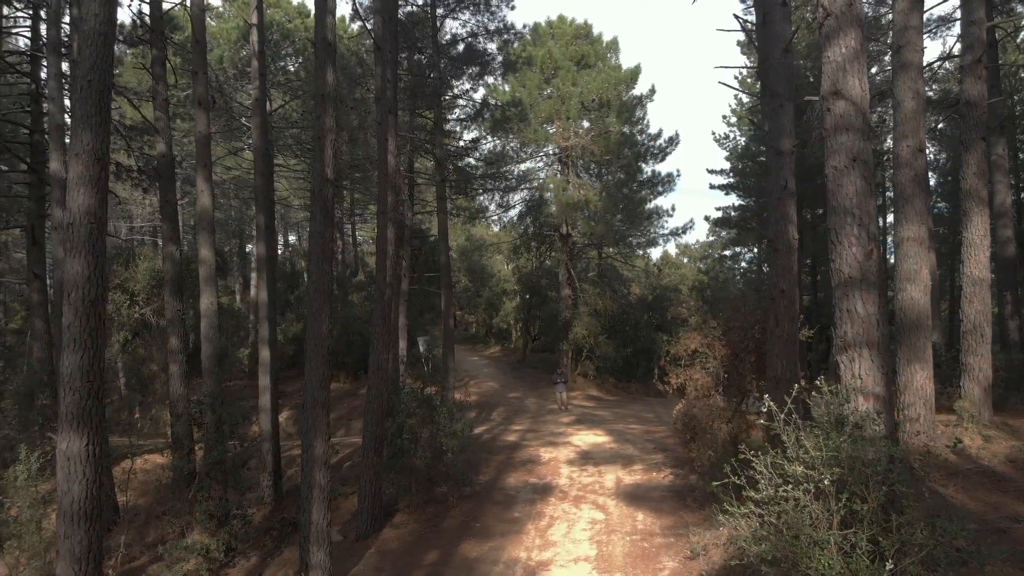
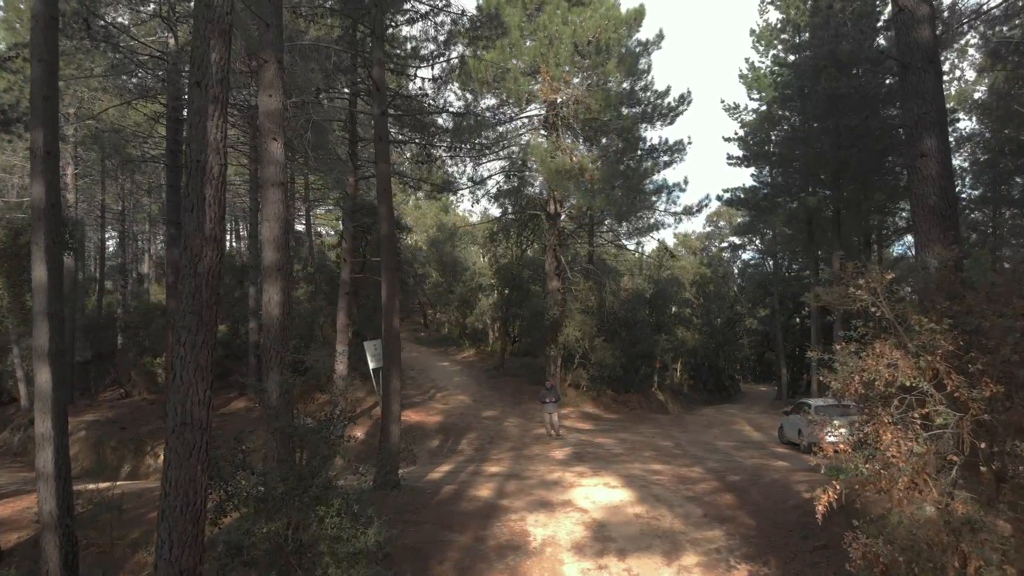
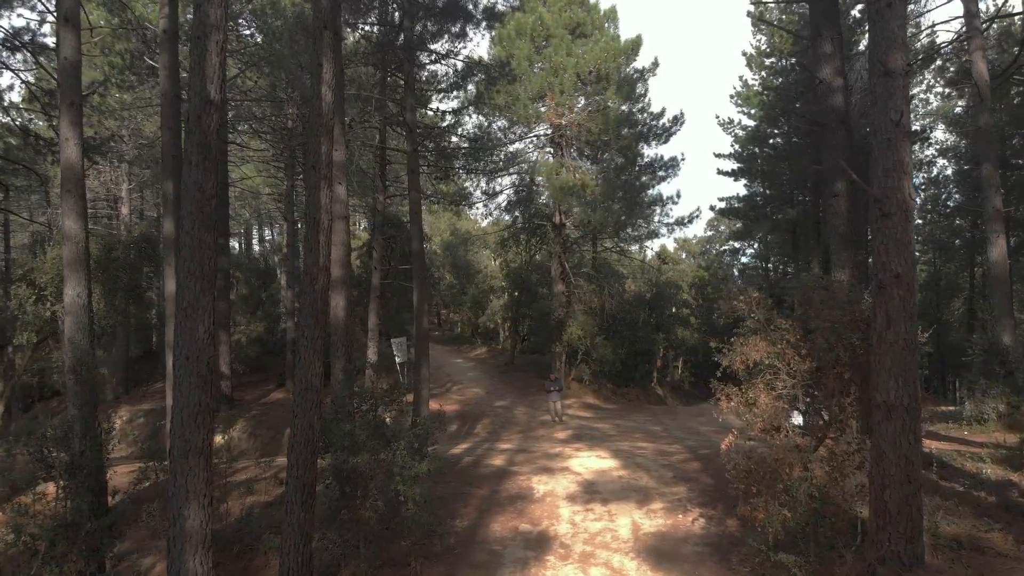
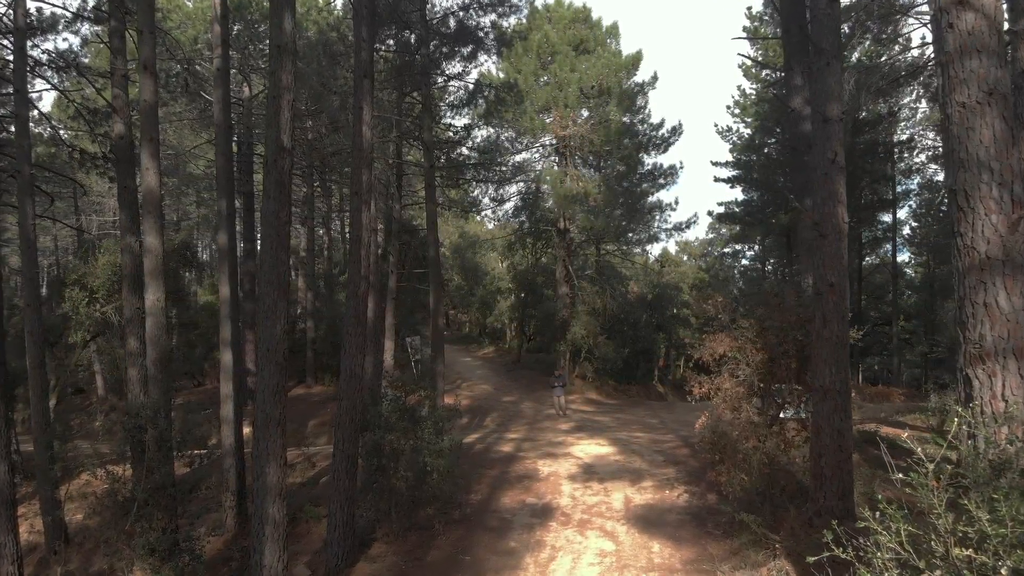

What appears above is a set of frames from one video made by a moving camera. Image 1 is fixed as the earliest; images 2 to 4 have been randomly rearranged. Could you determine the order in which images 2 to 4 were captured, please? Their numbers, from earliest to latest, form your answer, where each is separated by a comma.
4, 3, 2
